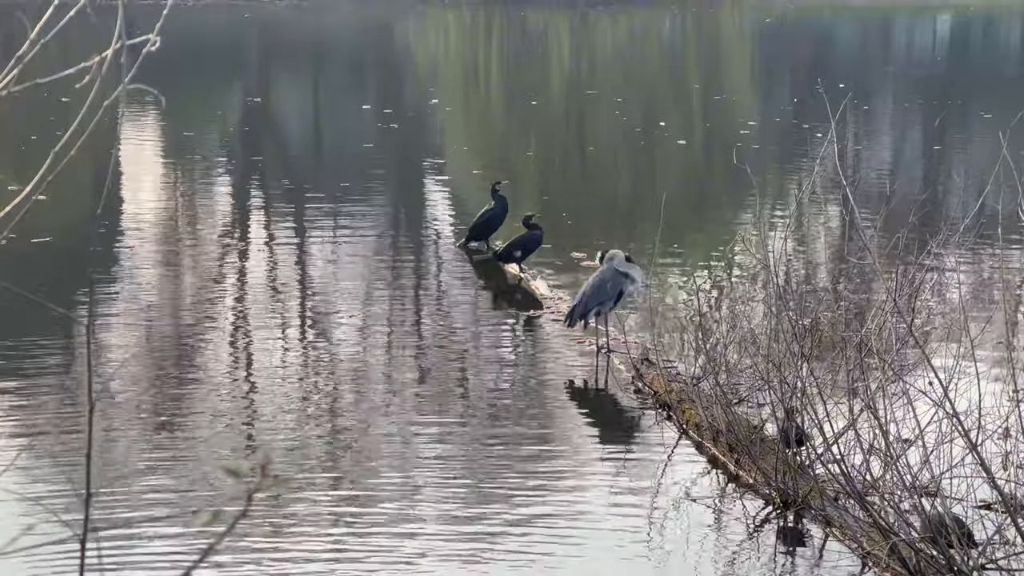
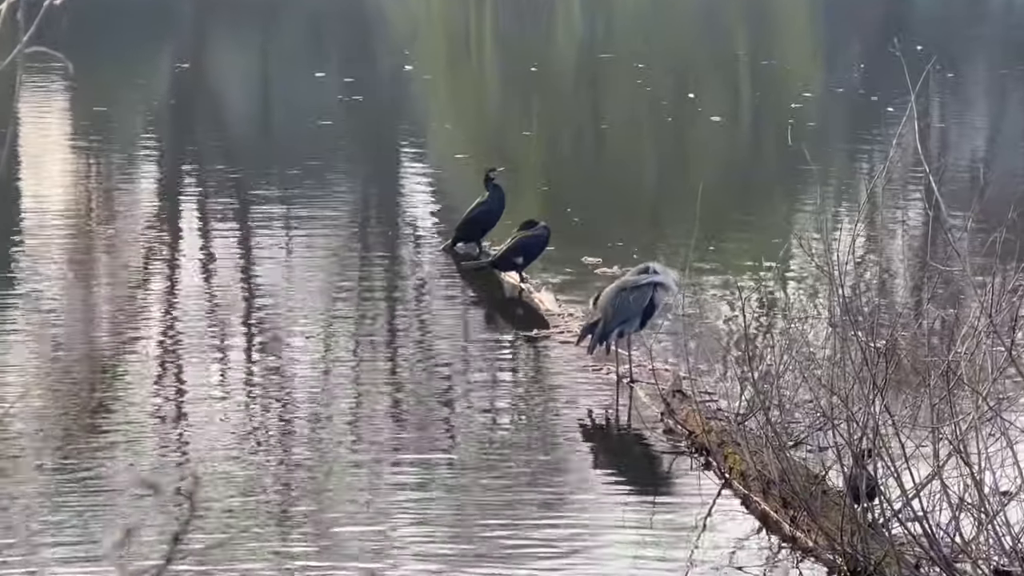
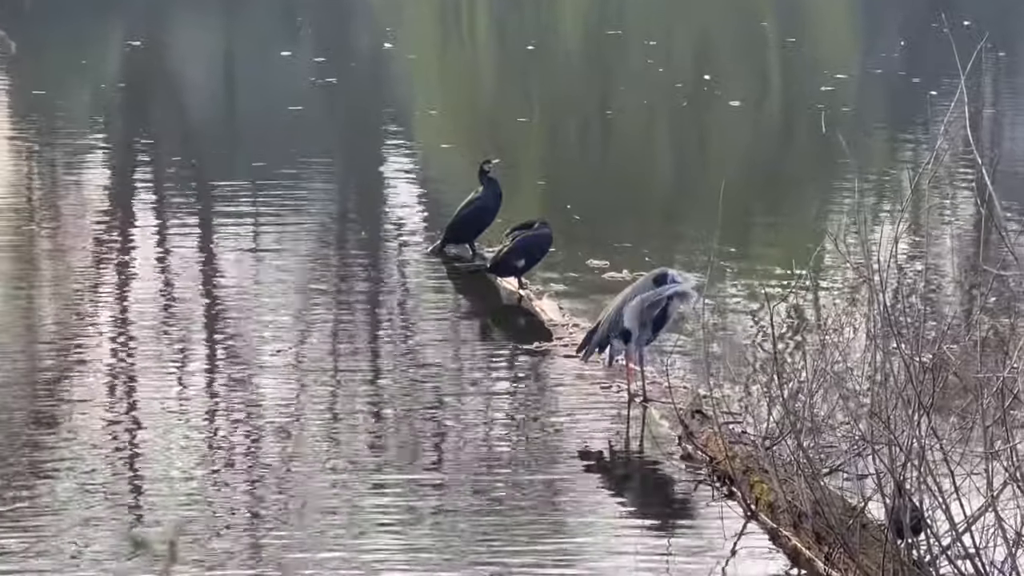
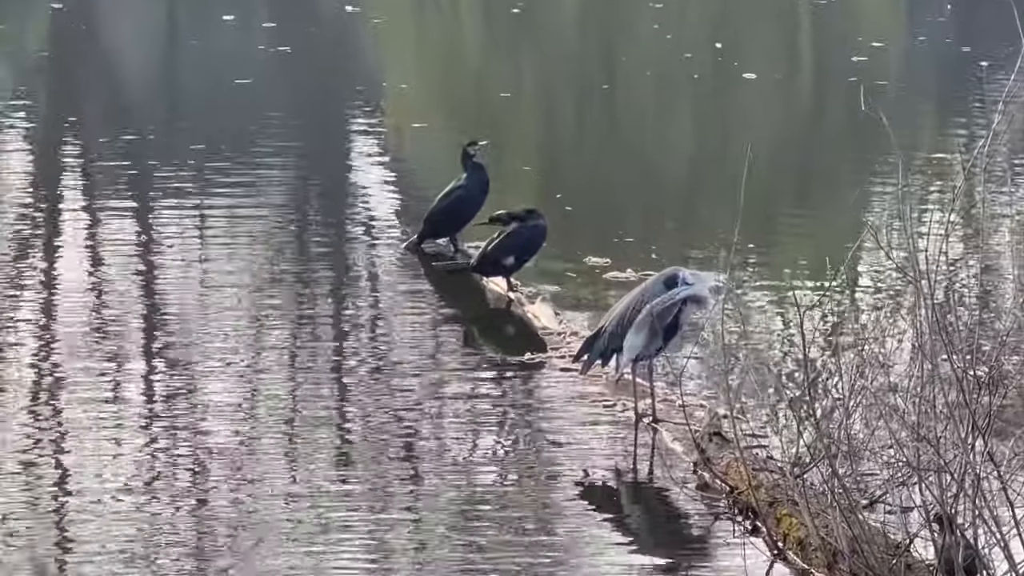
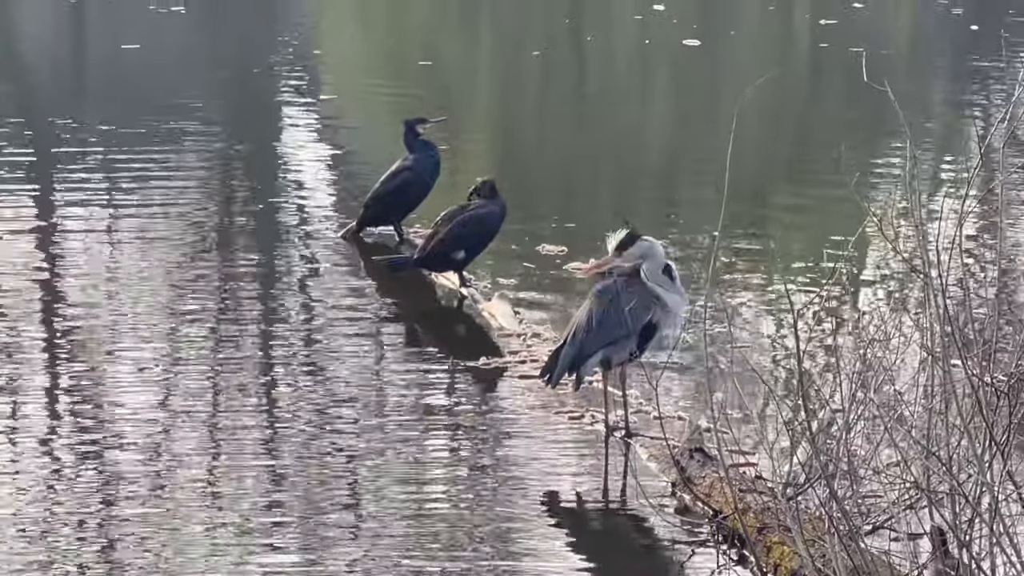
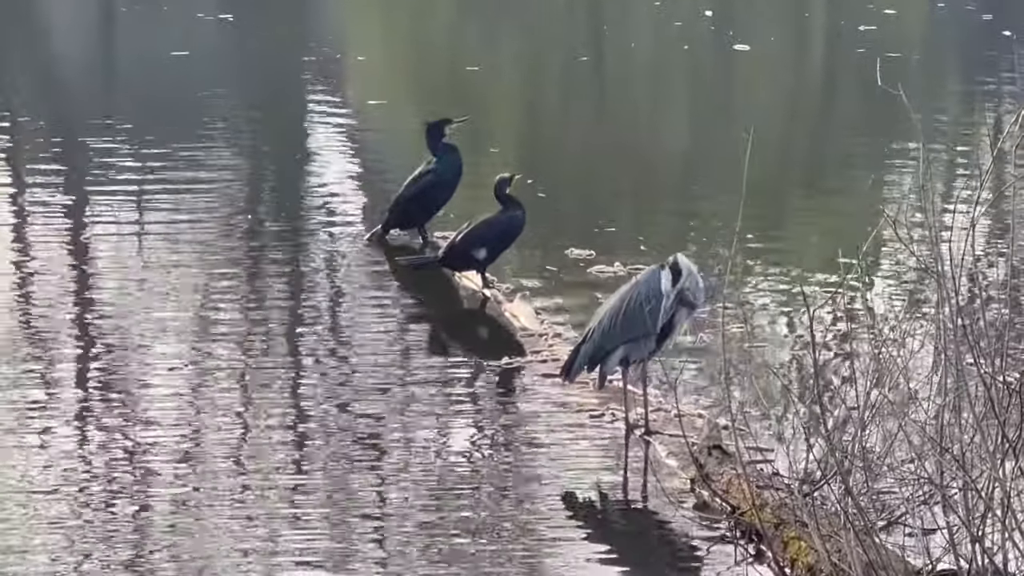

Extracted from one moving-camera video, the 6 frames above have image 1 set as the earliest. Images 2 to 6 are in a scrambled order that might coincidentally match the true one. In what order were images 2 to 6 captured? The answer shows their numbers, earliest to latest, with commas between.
2, 3, 4, 6, 5
